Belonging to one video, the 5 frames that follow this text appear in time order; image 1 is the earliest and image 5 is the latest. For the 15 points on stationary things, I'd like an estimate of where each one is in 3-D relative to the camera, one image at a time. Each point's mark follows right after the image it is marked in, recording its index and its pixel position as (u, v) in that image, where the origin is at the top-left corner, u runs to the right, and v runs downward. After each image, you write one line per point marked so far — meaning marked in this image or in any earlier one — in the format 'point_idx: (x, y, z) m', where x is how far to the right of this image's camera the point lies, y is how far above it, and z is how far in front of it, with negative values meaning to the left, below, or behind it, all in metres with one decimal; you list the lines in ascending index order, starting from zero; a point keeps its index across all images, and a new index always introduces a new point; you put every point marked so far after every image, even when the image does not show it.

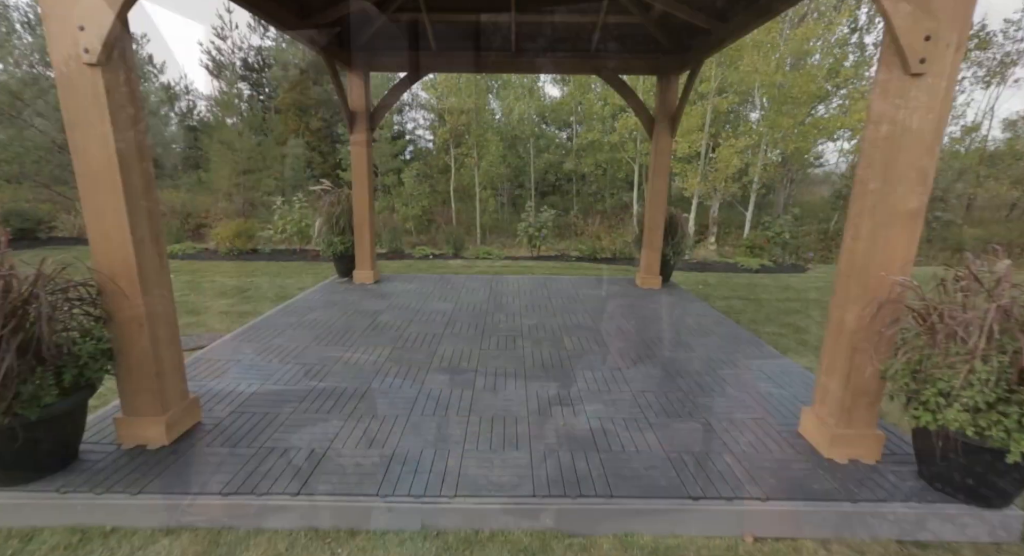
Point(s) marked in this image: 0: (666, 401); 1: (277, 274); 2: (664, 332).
0: (+0.9, -0.7, +2.7) m
1: (-3.4, 0.0, +6.6) m
2: (+1.3, -0.5, +4.1) m
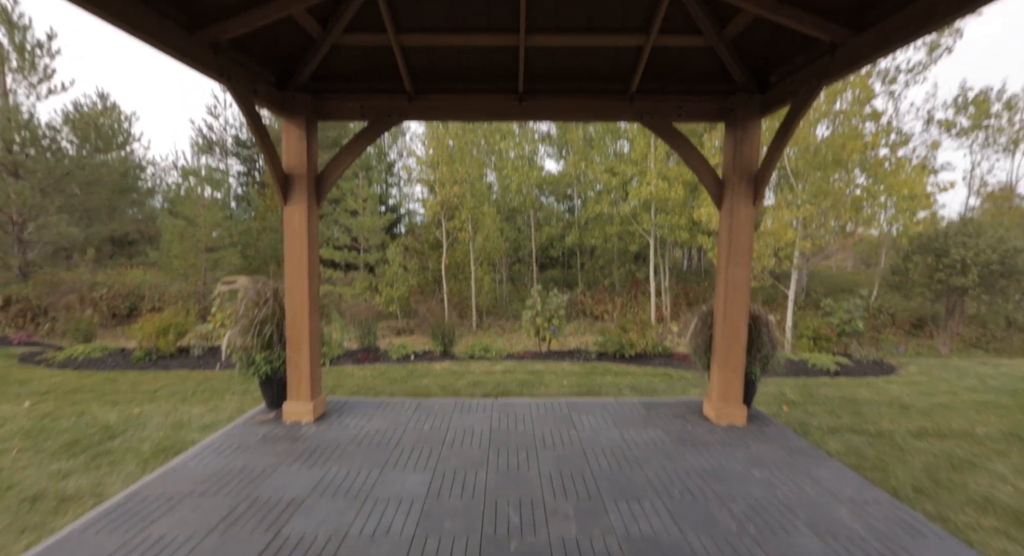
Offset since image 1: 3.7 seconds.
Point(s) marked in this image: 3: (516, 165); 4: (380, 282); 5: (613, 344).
0: (+1.0, -1.4, +0.8) m
1: (-3.4, -1.2, +4.7) m
2: (+1.4, -1.3, +2.1) m
3: (+0.1, +2.9, +11.7) m
4: (-3.3, -0.1, +11.3) m
5: (+1.6, -1.0, +7.2) m
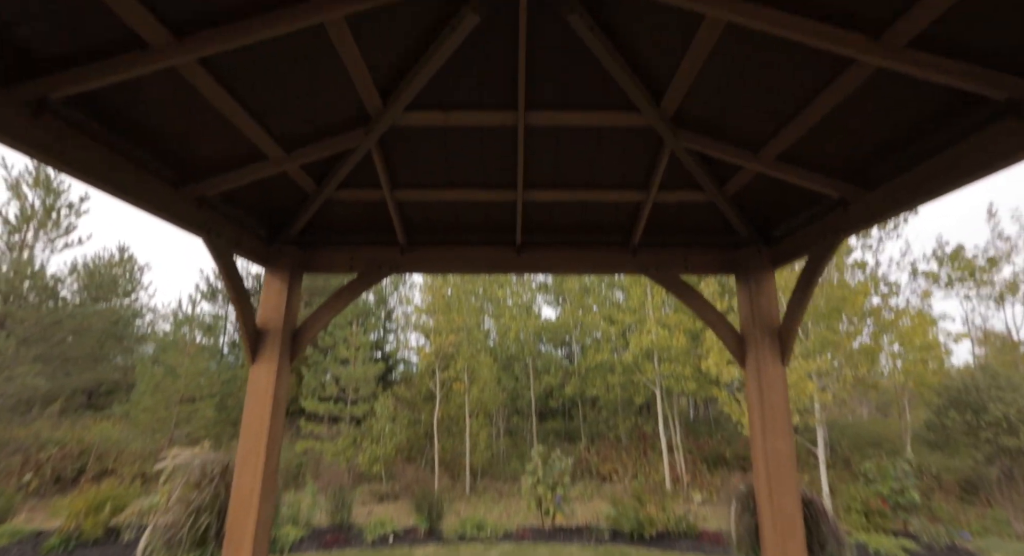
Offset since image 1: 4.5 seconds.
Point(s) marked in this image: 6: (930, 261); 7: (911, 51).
0: (+1.0, -1.6, -0.1) m
1: (-3.4, -2.7, +3.6) m
2: (+1.4, -1.9, +1.2) m
3: (0.0, -0.9, +11.6) m
4: (-3.4, -3.6, +10.3) m
5: (+1.6, -3.2, +6.1) m
6: (+8.3, +0.3, +9.1) m
7: (+1.6, +0.9, +1.8) m
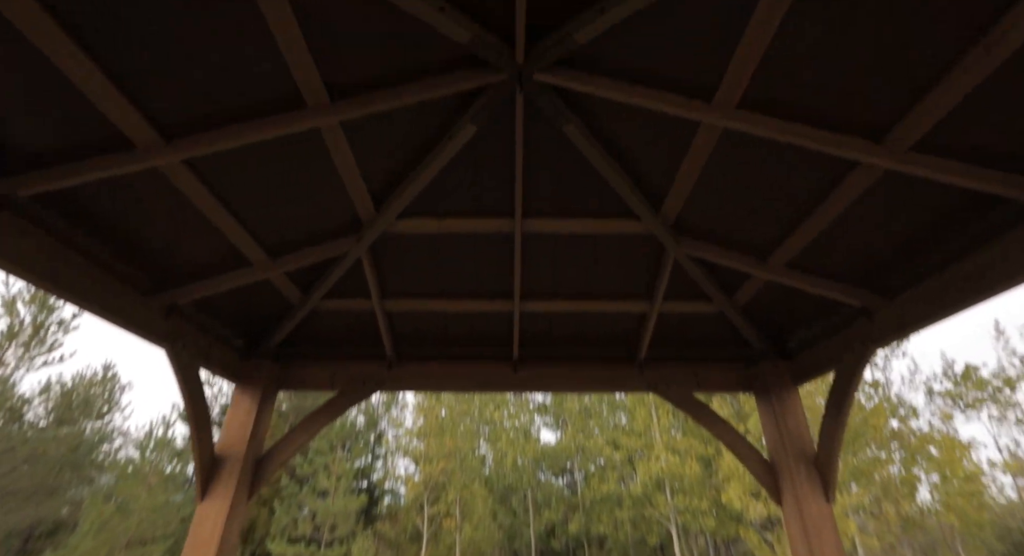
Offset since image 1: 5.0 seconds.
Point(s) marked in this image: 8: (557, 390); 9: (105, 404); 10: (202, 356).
0: (+1.0, -1.4, -0.7) m
1: (-3.4, -3.4, +2.6) m
2: (+1.4, -2.1, +0.5) m
3: (0.0, -3.7, +10.7) m
4: (-3.4, -6.1, +8.8) m
5: (+1.5, -4.6, +4.9) m
6: (+8.2, -1.9, +8.7) m
7: (+1.6, +0.5, +1.8) m
8: (+0.4, -0.9, +3.5) m
9: (-9.7, -3.0, +10.9) m
10: (-2.0, -0.5, +2.9) m
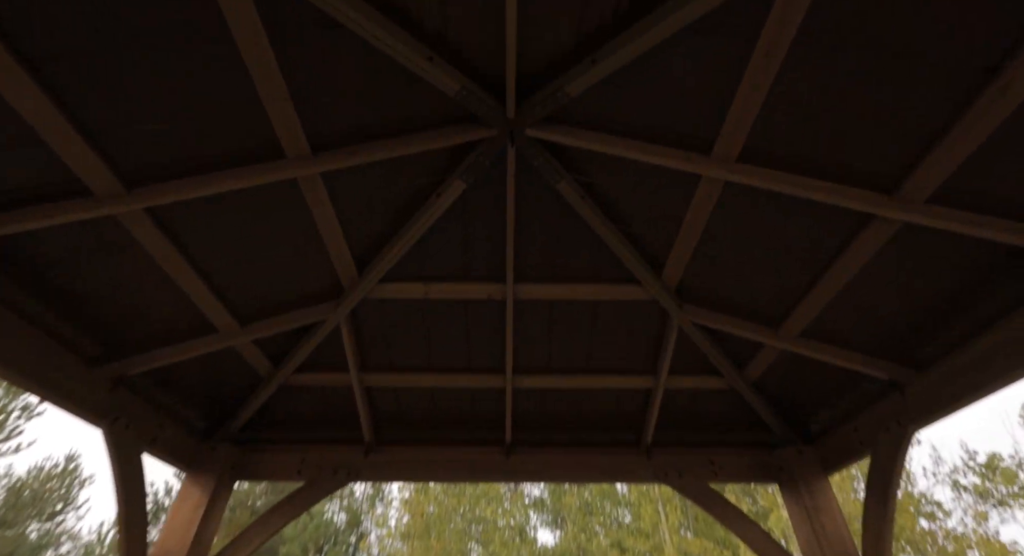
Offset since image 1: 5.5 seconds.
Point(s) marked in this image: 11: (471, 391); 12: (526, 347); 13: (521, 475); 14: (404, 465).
0: (+1.0, -1.1, -1.2) m
1: (-3.5, -3.7, +1.7) m
2: (+1.4, -2.0, -0.1) m
3: (-0.2, -5.5, +9.7) m
4: (-3.5, -7.4, +7.3) m
5: (+1.5, -5.3, +3.8) m
6: (+8.1, -3.4, +8.1) m
7: (+1.5, +0.3, +1.7) m
8: (+0.3, -1.4, +3.1) m
9: (-9.8, -4.8, +9.9) m
10: (-2.0, -0.9, +2.5) m
11: (-0.3, -0.7, +2.9) m
12: (+0.1, -0.4, +2.8) m
13: (+0.1, -1.3, +3.1) m
14: (-0.8, -1.2, +3.1) m
